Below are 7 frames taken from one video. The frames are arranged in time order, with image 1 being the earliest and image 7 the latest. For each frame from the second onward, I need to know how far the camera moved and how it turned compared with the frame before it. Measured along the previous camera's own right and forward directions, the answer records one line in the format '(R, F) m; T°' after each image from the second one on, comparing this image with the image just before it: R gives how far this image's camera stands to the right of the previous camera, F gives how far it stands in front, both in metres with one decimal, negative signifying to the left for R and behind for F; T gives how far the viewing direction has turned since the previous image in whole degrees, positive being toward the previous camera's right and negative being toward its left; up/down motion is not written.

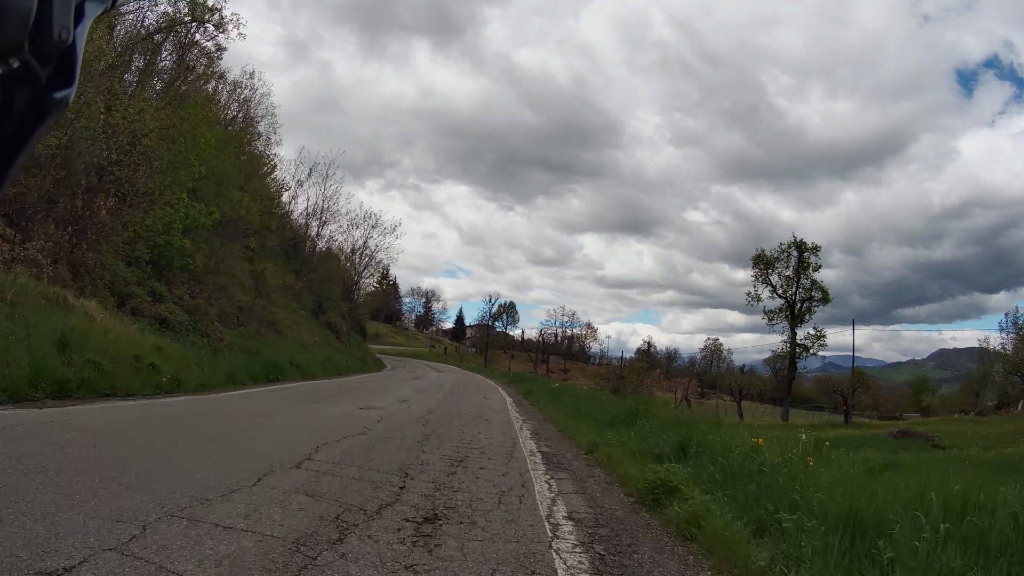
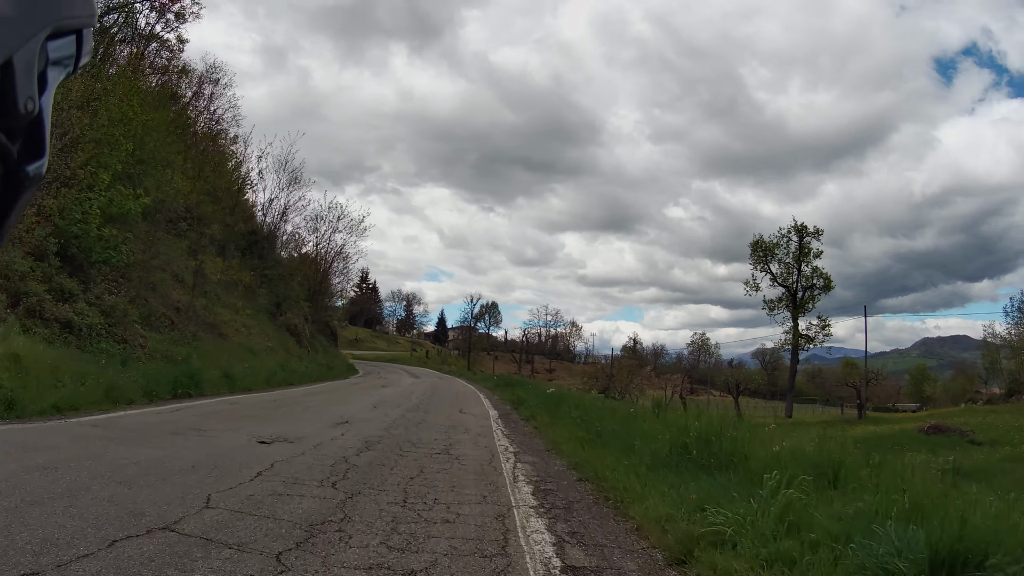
(0.0, +4.4) m; +1°
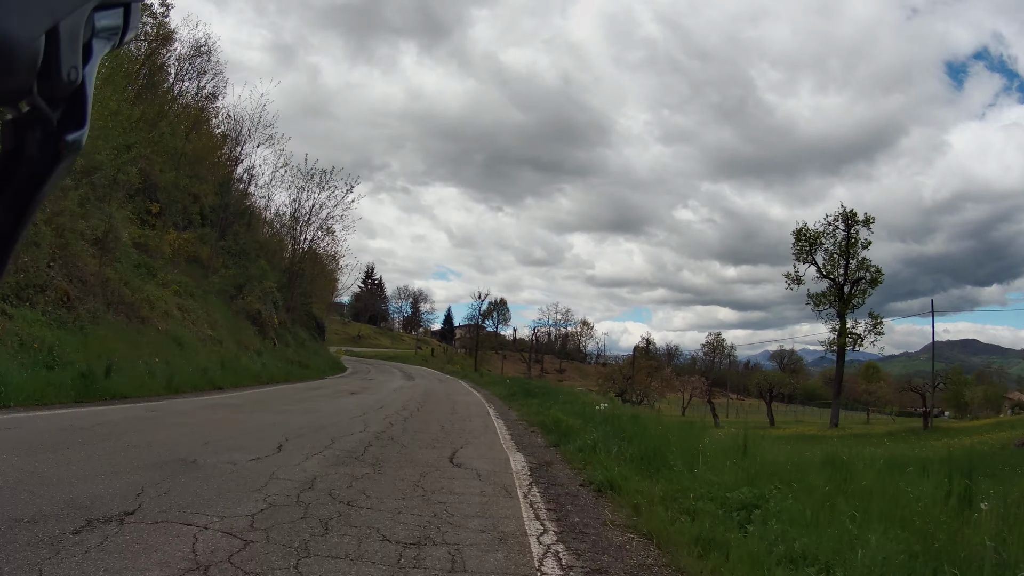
(-0.4, +6.5) m; -1°
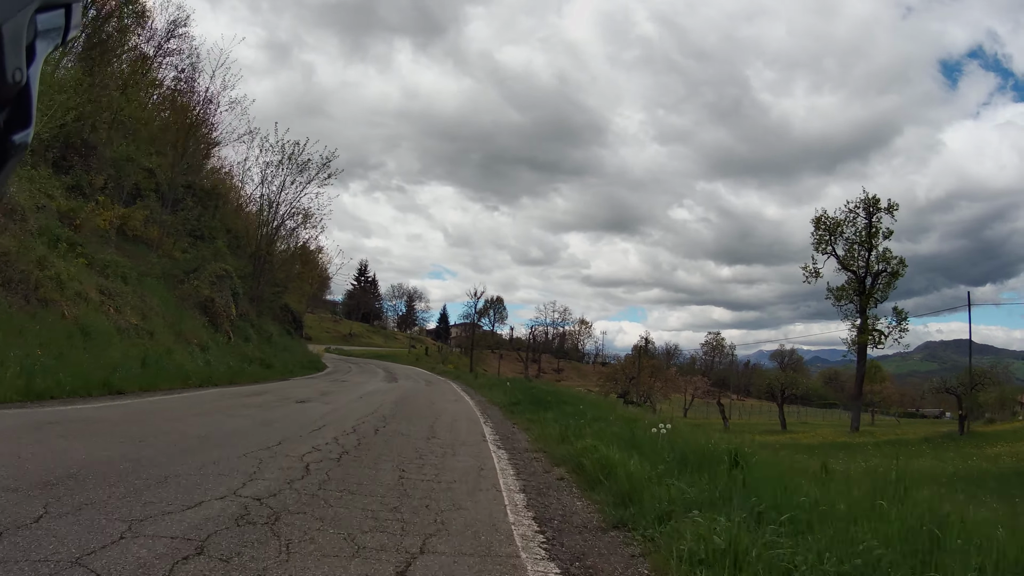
(-0.1, +3.7) m; 0°
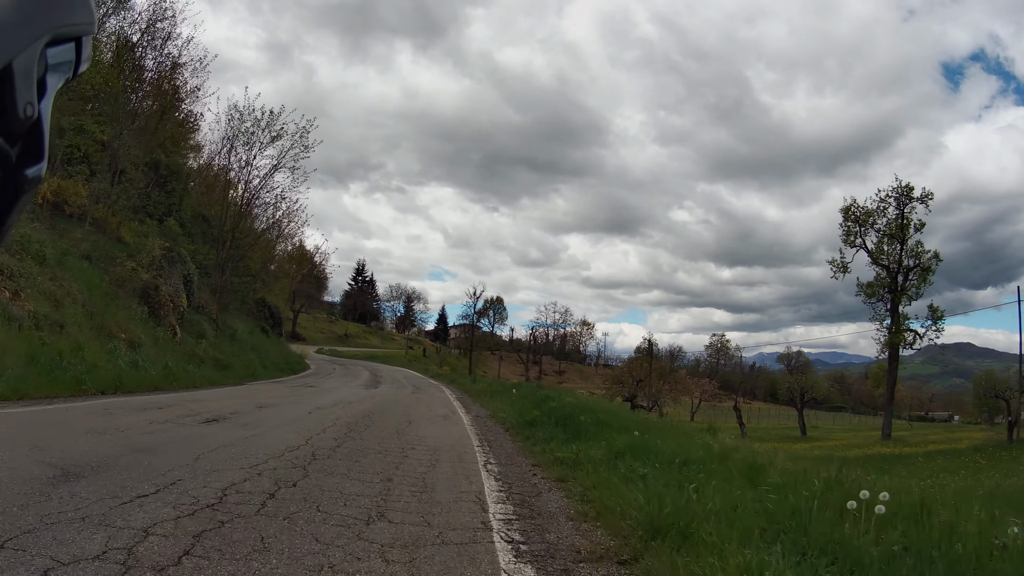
(-0.2, +3.4) m; 0°
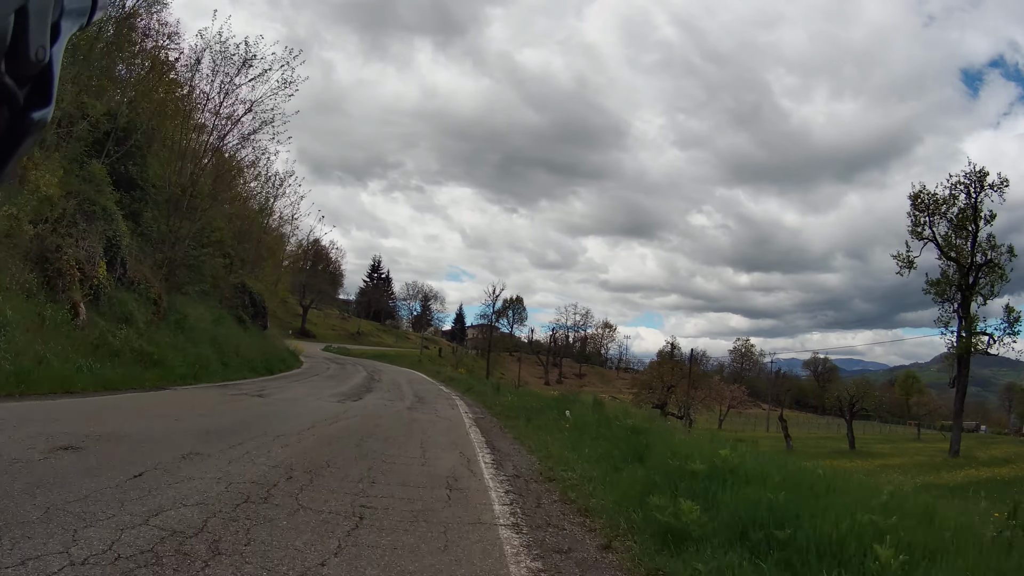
(-0.4, +4.4) m; -2°
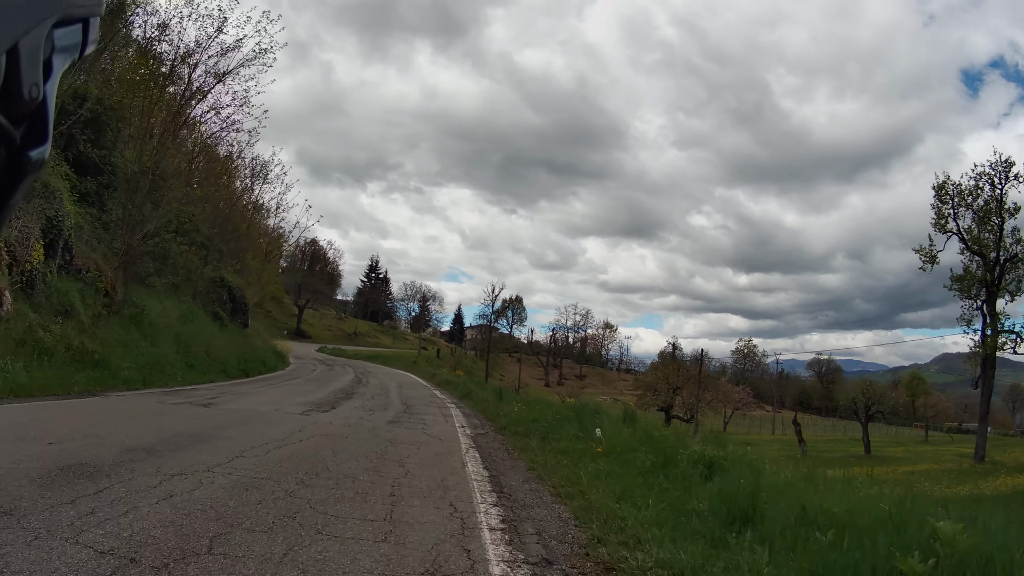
(-0.1, +1.7) m; 0°
